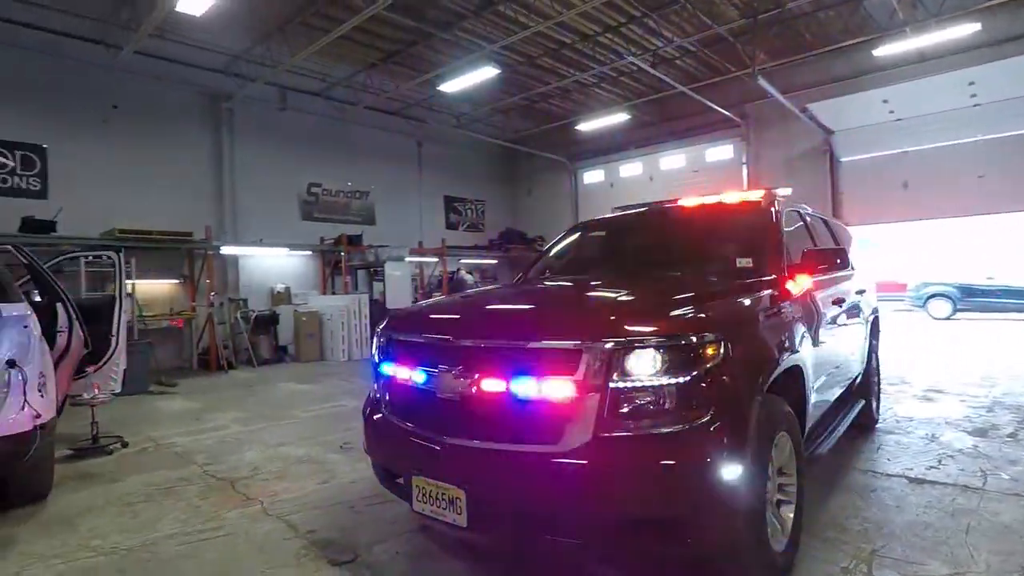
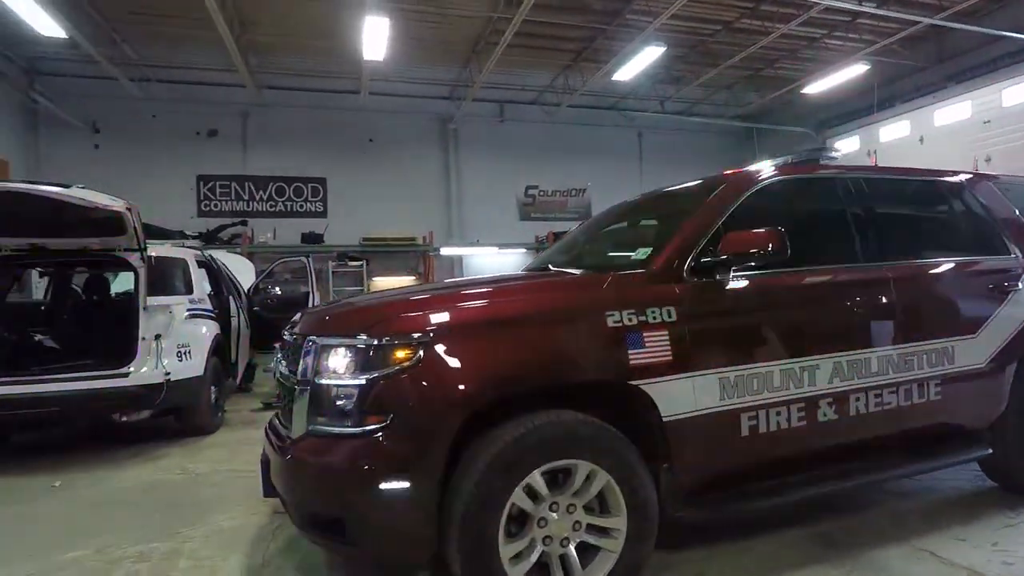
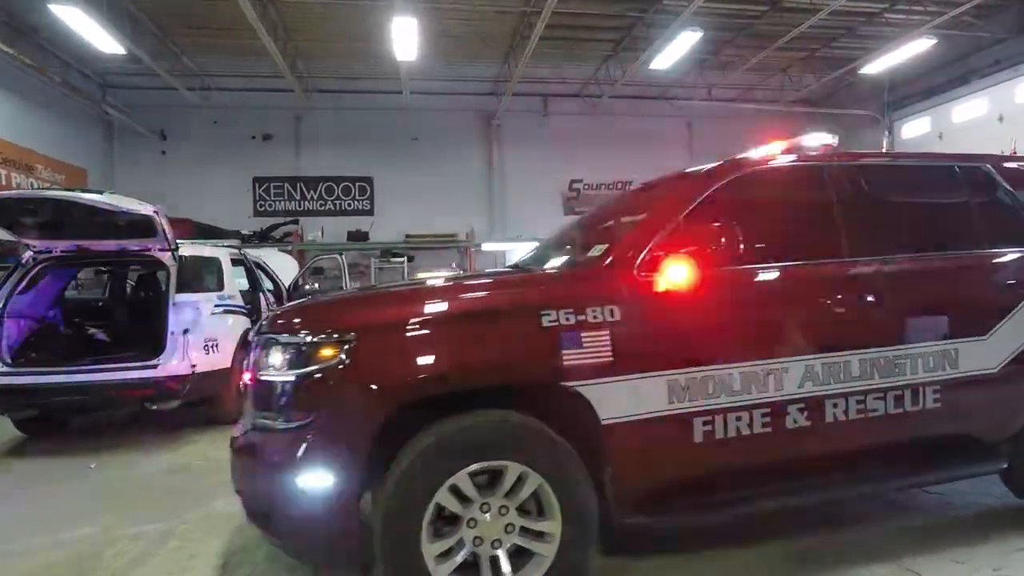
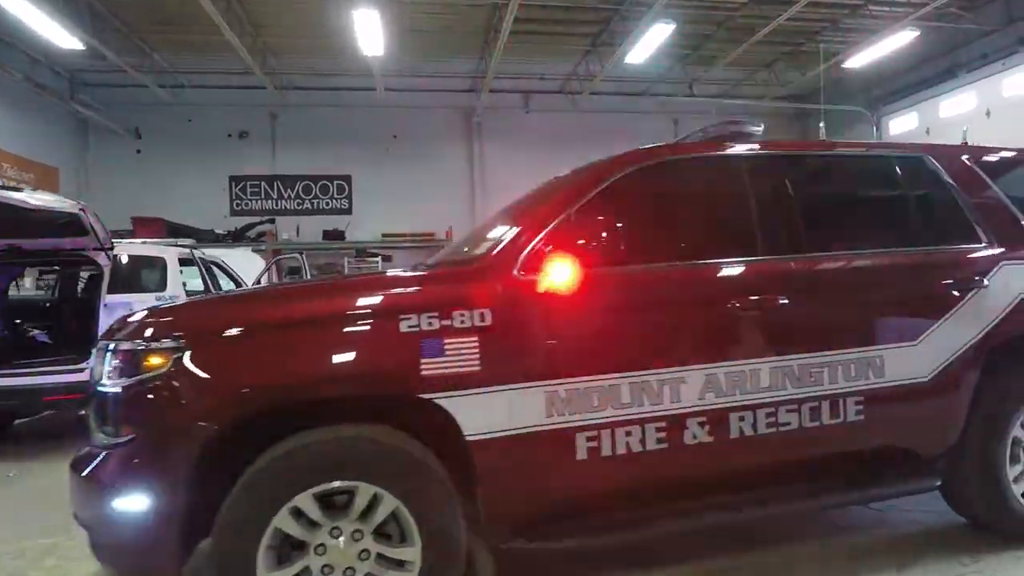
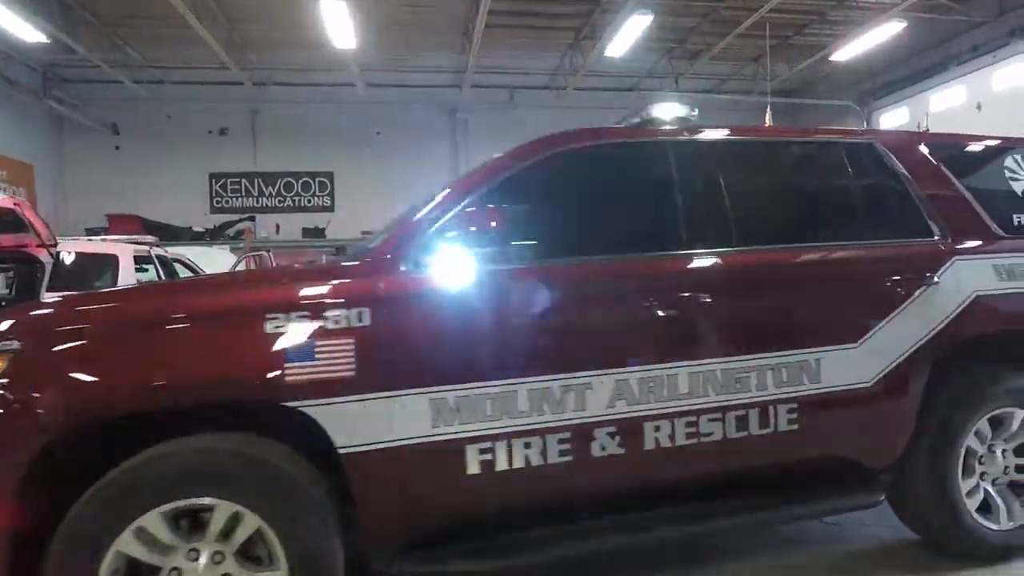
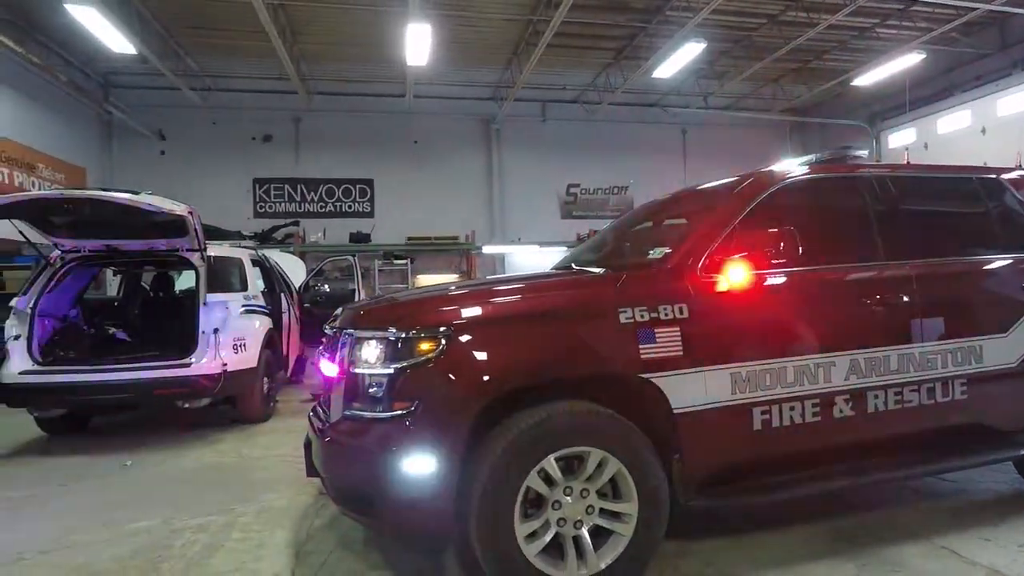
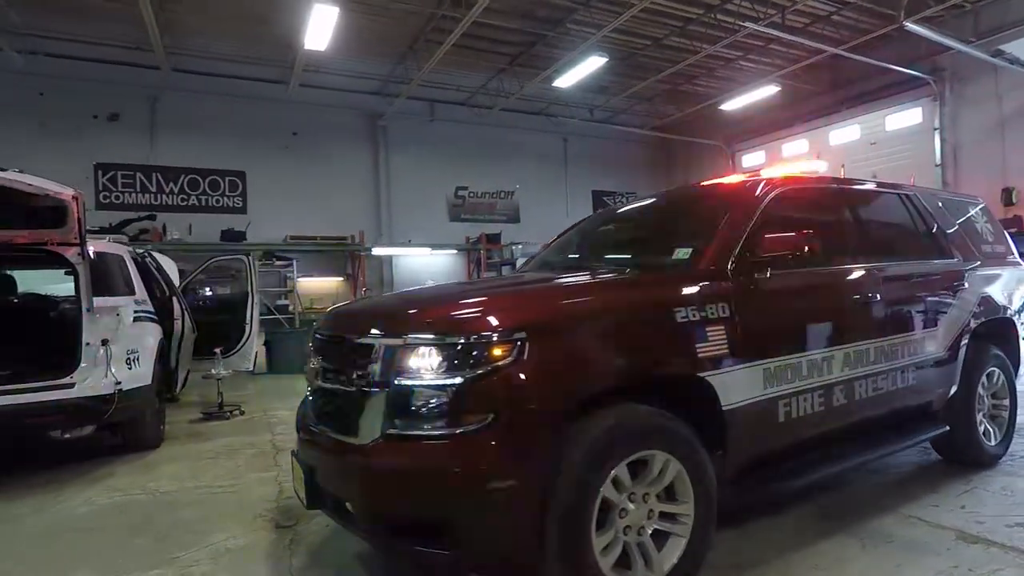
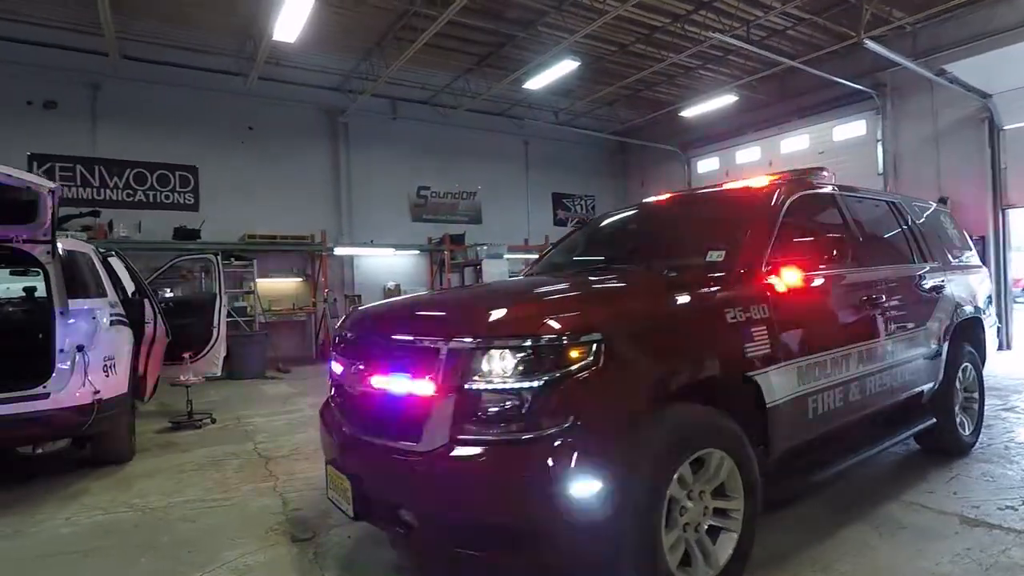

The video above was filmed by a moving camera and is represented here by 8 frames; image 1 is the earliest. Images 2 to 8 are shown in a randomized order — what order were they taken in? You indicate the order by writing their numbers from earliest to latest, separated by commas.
8, 7, 2, 6, 3, 4, 5
